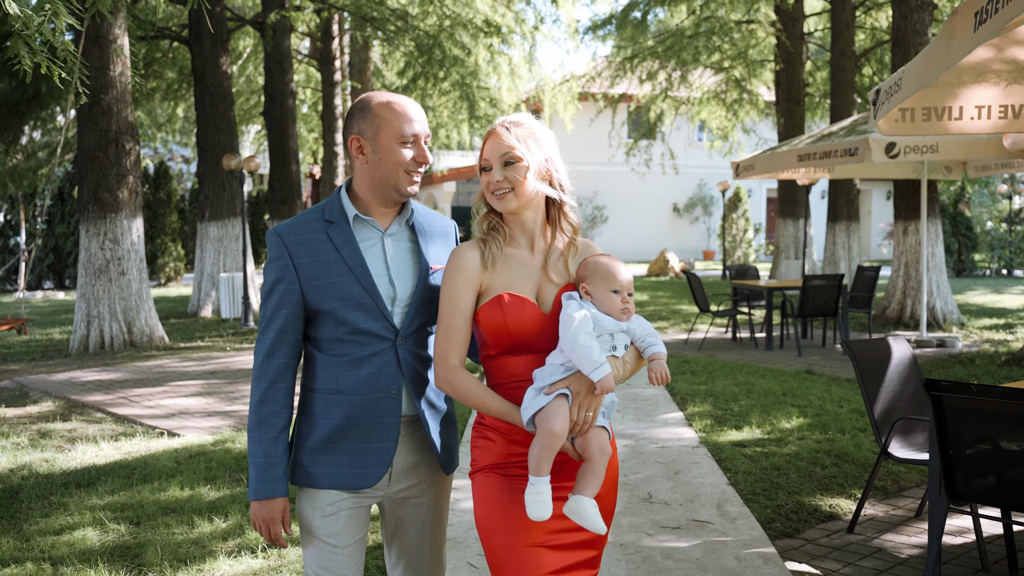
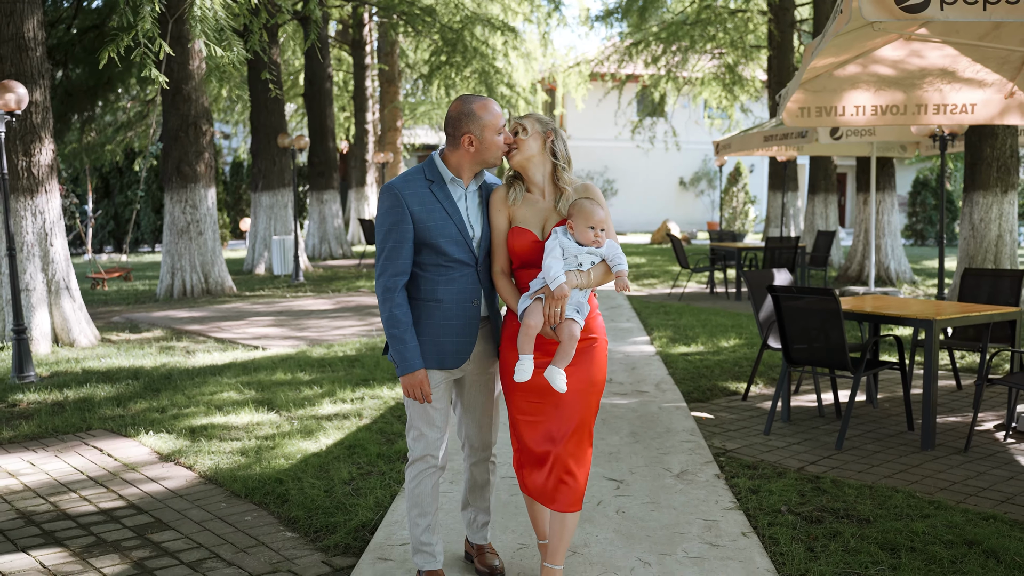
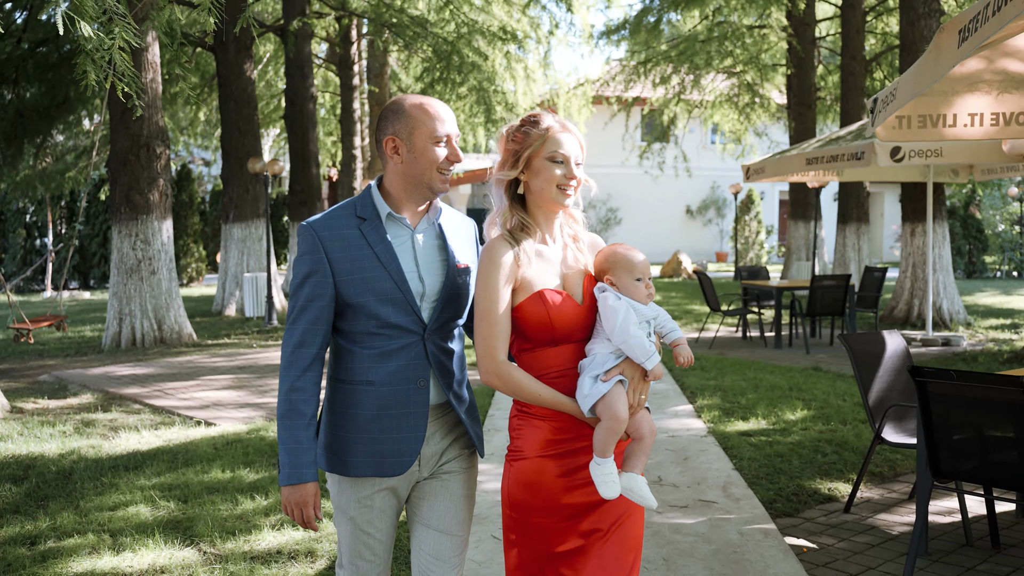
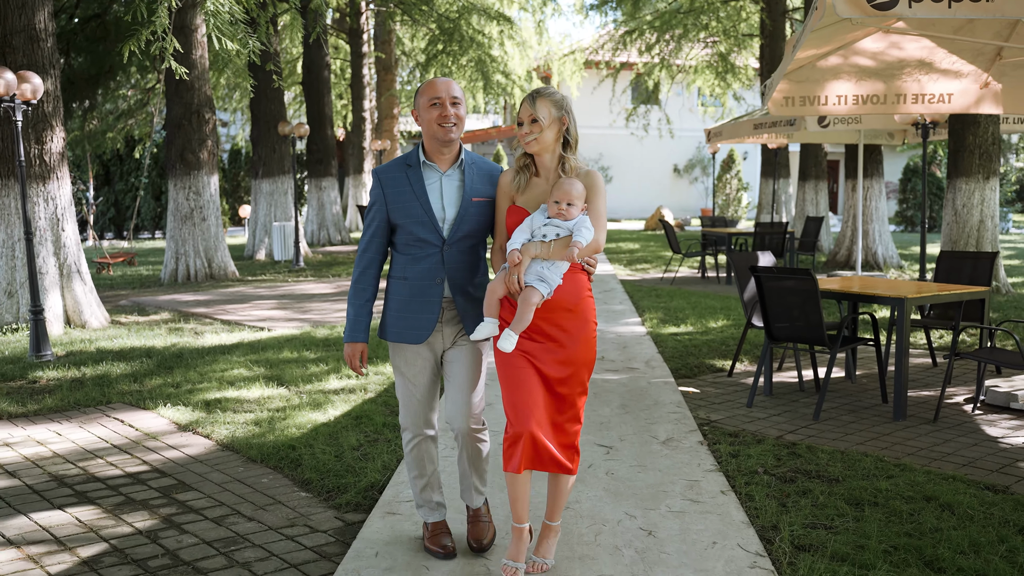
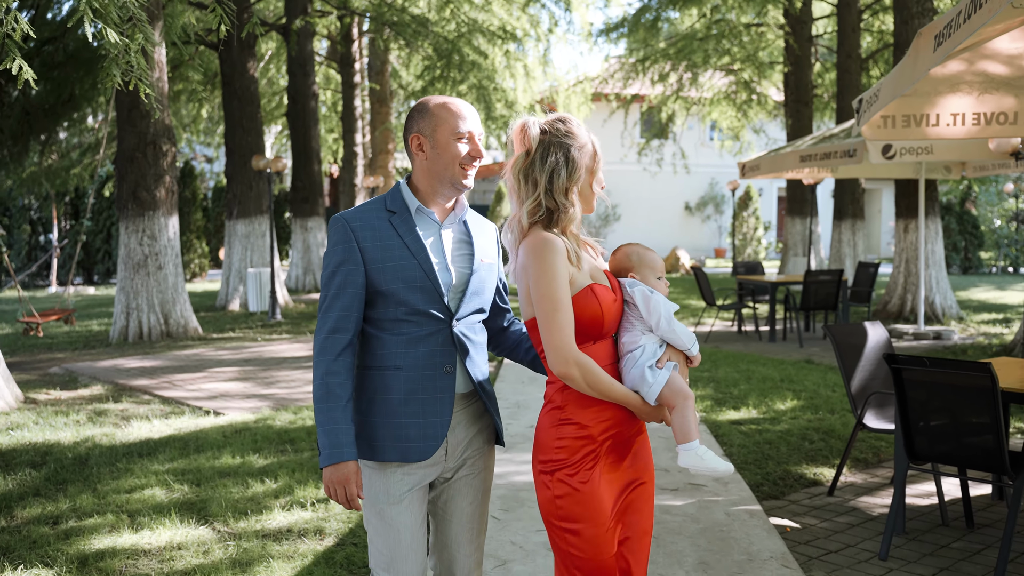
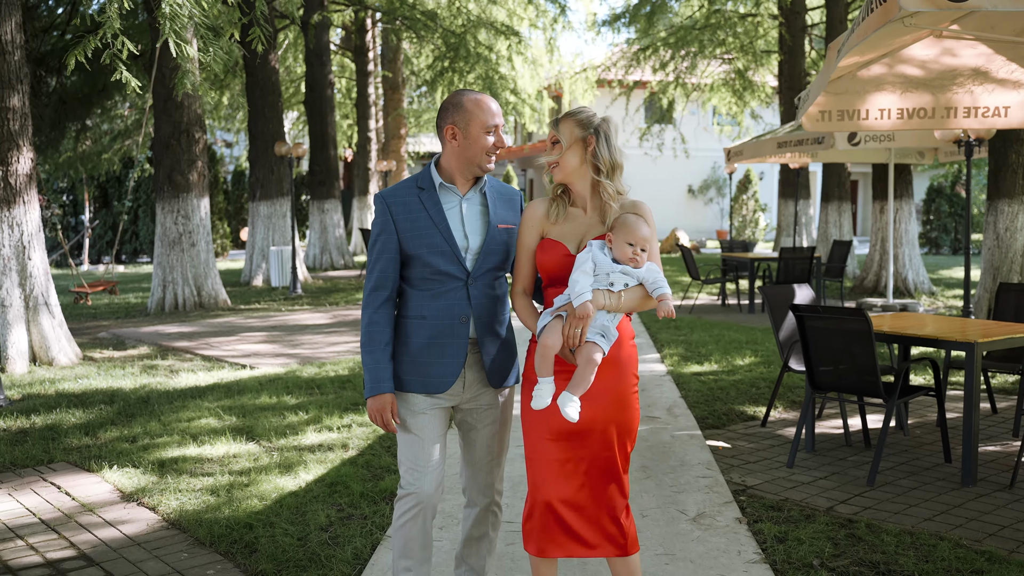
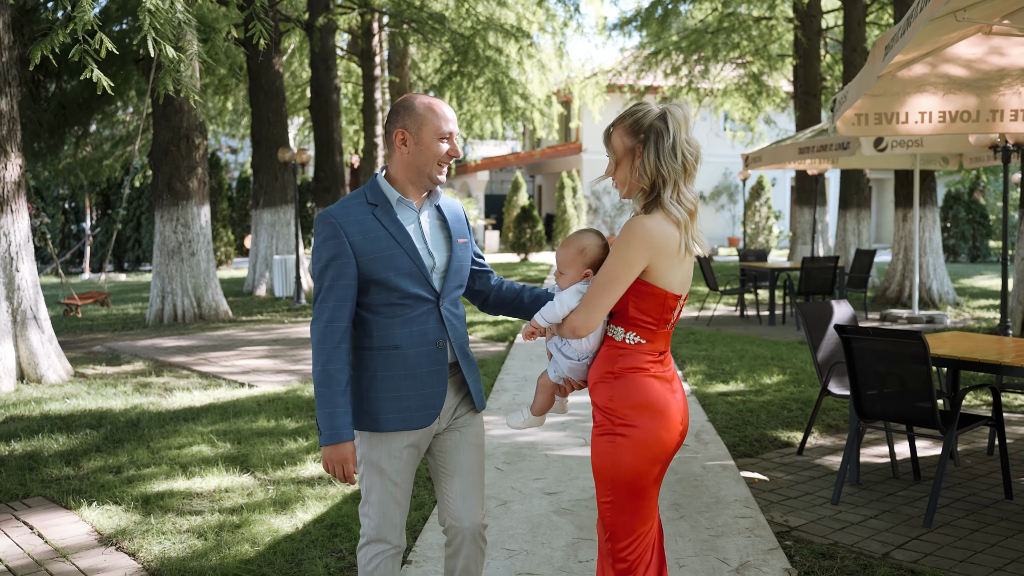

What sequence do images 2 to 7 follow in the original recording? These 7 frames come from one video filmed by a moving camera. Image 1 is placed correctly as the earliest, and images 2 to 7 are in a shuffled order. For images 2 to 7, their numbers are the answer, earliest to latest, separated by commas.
3, 5, 7, 6, 2, 4
